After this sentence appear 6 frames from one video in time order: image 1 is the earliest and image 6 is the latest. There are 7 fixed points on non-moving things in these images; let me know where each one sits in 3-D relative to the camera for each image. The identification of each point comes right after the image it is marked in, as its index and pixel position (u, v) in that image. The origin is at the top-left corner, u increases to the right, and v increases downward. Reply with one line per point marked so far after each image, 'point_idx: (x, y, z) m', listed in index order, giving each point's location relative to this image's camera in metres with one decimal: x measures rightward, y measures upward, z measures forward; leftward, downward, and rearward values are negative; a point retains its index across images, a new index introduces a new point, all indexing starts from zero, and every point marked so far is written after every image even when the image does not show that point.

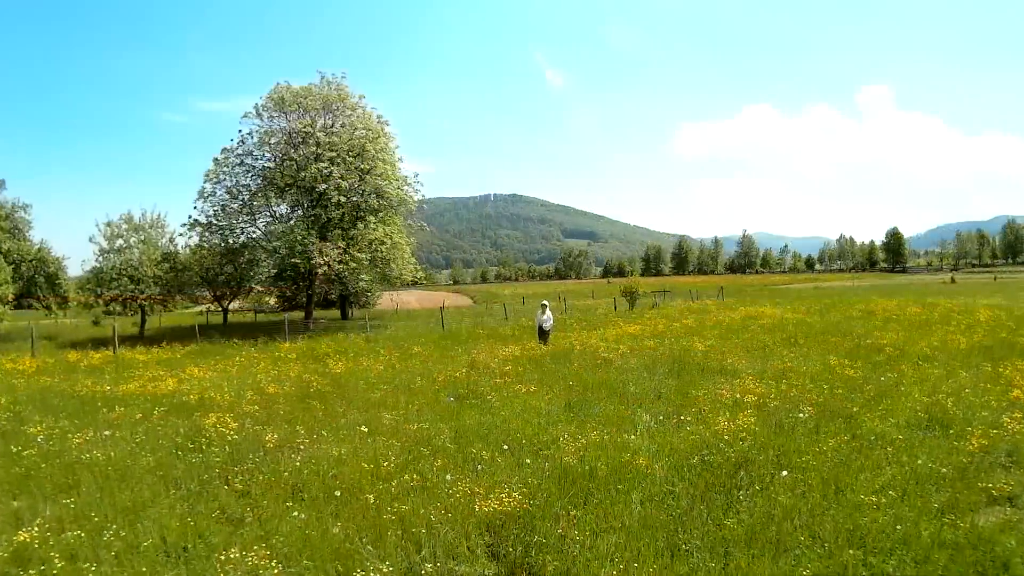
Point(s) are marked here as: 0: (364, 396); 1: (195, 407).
0: (-4.1, -3.1, +15.4) m
1: (-9.1, -3.4, +15.9) m
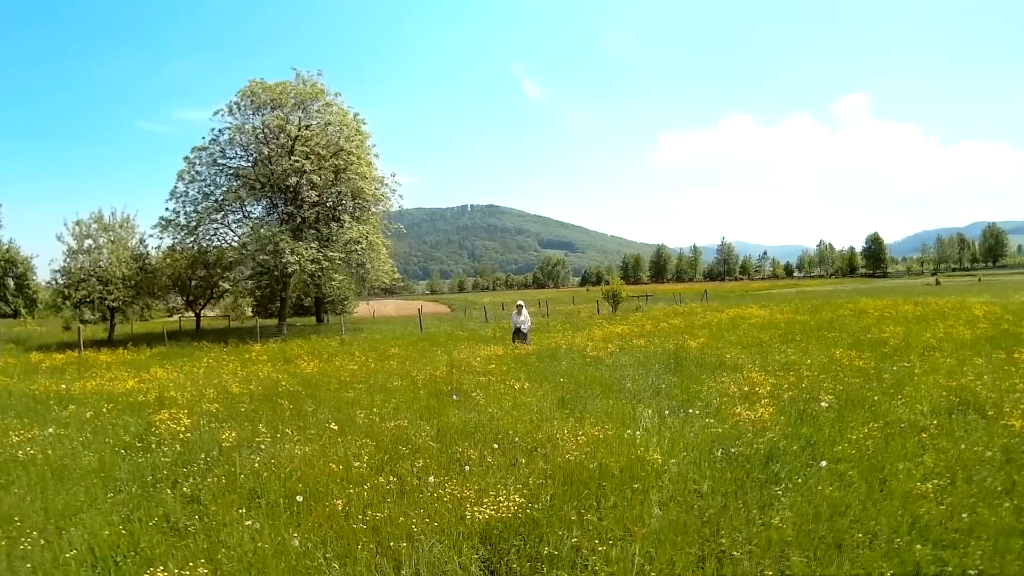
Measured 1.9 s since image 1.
0: (-4.5, -2.7, +14.1) m
1: (-9.5, -3.1, +14.5) m
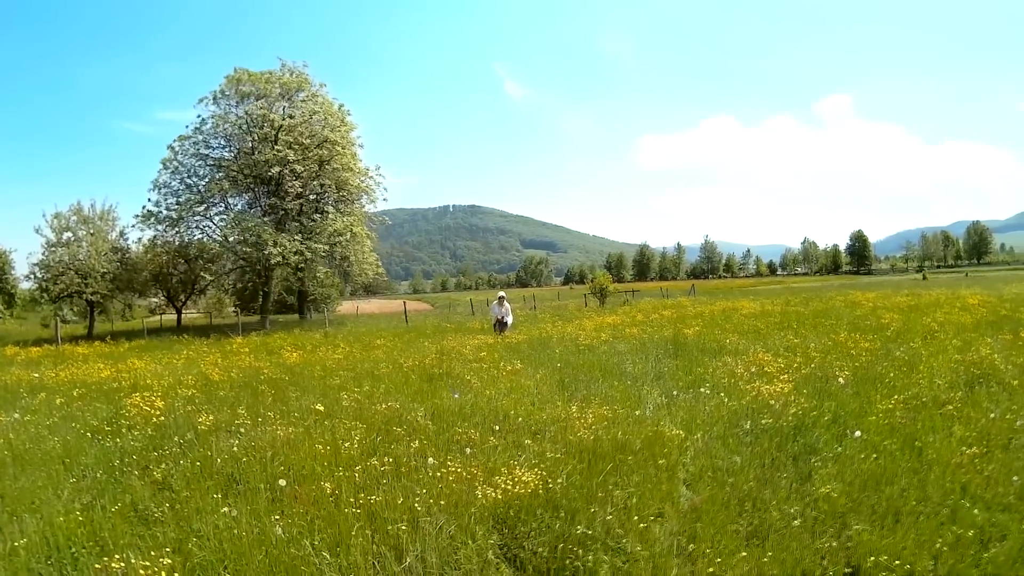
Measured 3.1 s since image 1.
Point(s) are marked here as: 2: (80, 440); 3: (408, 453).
0: (-4.6, -2.3, +13.4) m
1: (-9.6, -2.6, +13.7) m
2: (-6.8, -2.4, +8.7) m
3: (-1.1, -1.7, +5.9) m
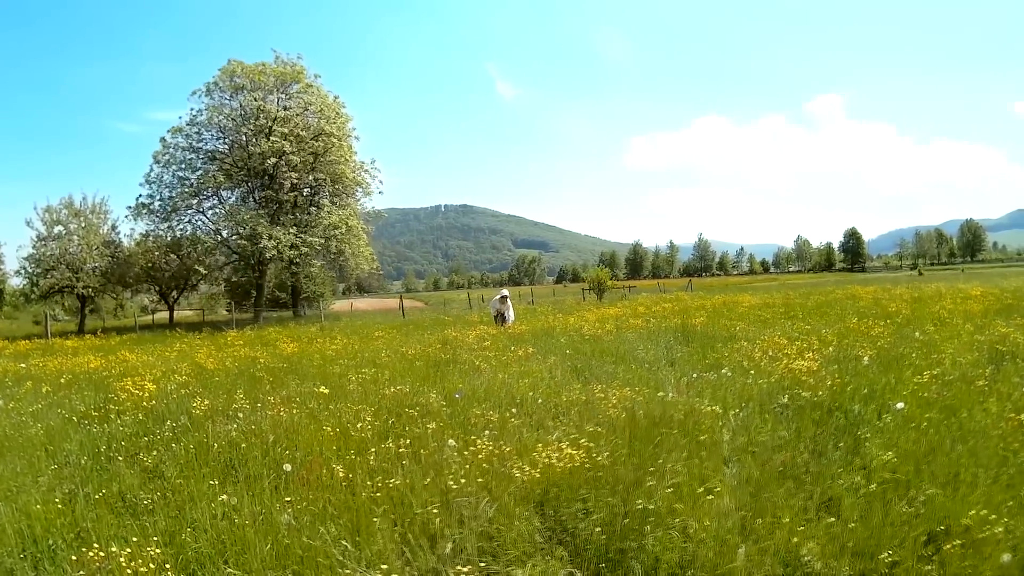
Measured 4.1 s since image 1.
0: (-4.4, -1.9, +12.9) m
1: (-9.4, -2.2, +13.1) m
2: (-6.6, -2.1, +8.1) m
3: (-0.8, -1.4, +5.3) m
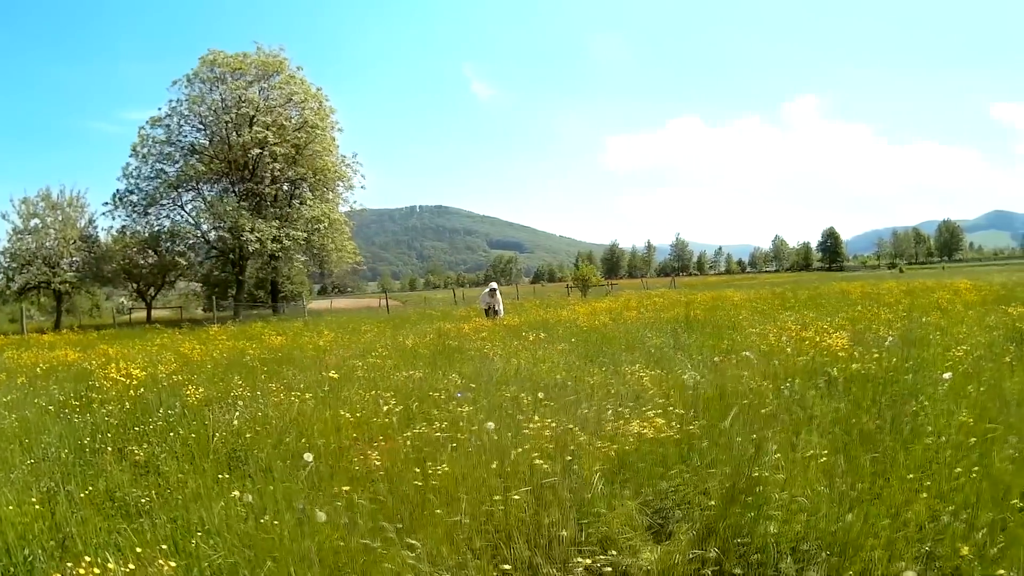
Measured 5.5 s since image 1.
0: (-4.3, -1.6, +12.3) m
1: (-9.3, -1.8, +12.3) m
2: (-6.3, -1.8, +7.4) m
3: (-0.5, -1.1, +4.8) m
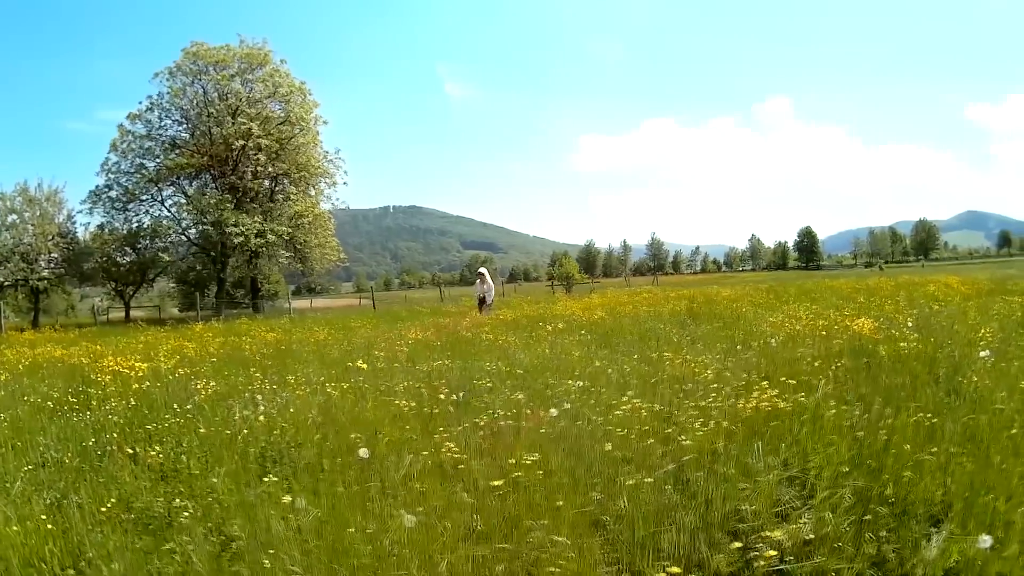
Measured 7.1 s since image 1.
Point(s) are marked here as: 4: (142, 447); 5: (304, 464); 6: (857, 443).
0: (-4.0, -1.4, +11.9) m
1: (-9.0, -1.6, +11.7) m
2: (-5.9, -1.6, +7.0) m
3: (0.0, -1.0, +4.5) m
4: (-3.7, -1.5, +5.6) m
5: (-1.6, -1.3, +4.2) m
6: (+2.0, -1.0, +3.1) m
